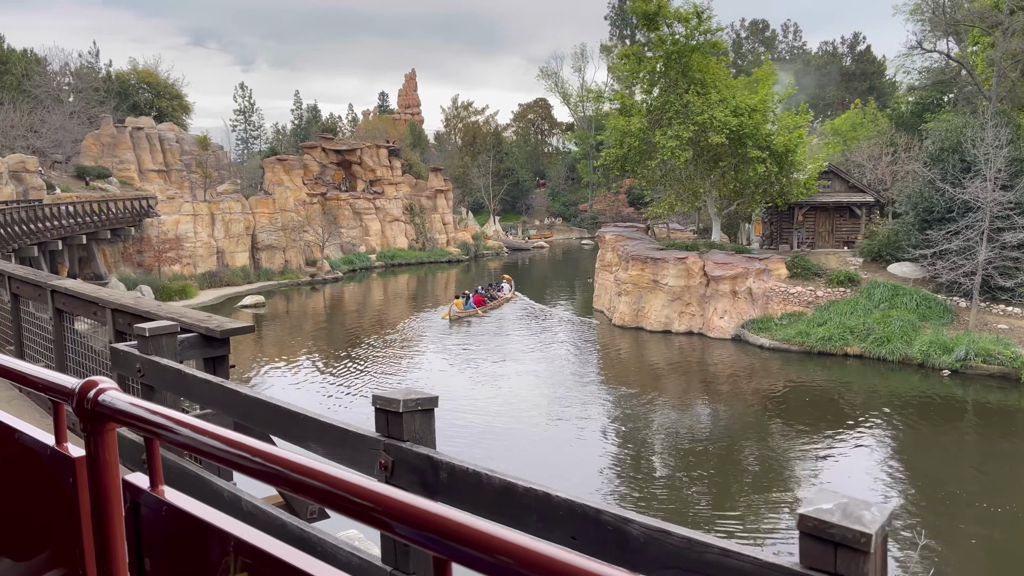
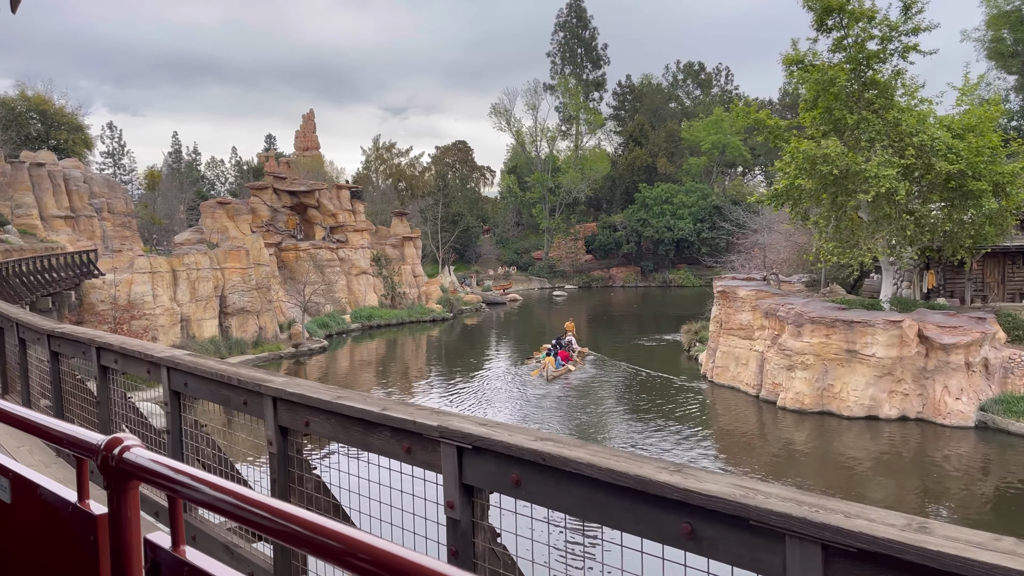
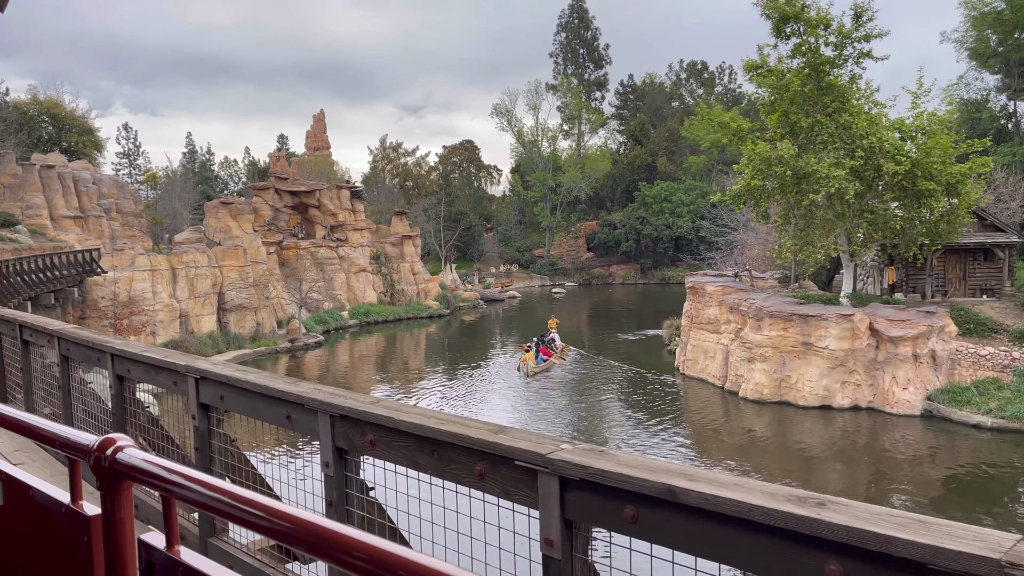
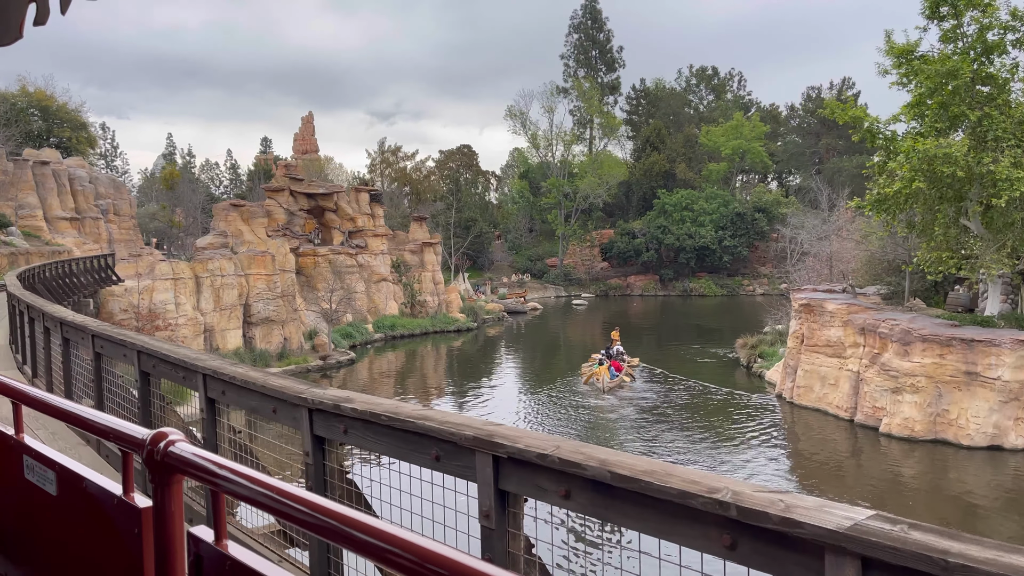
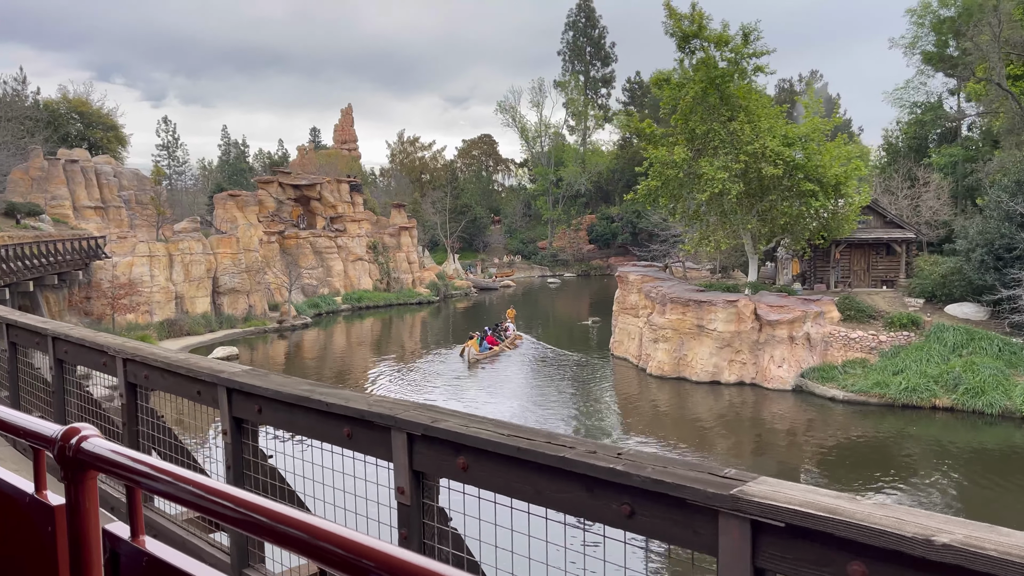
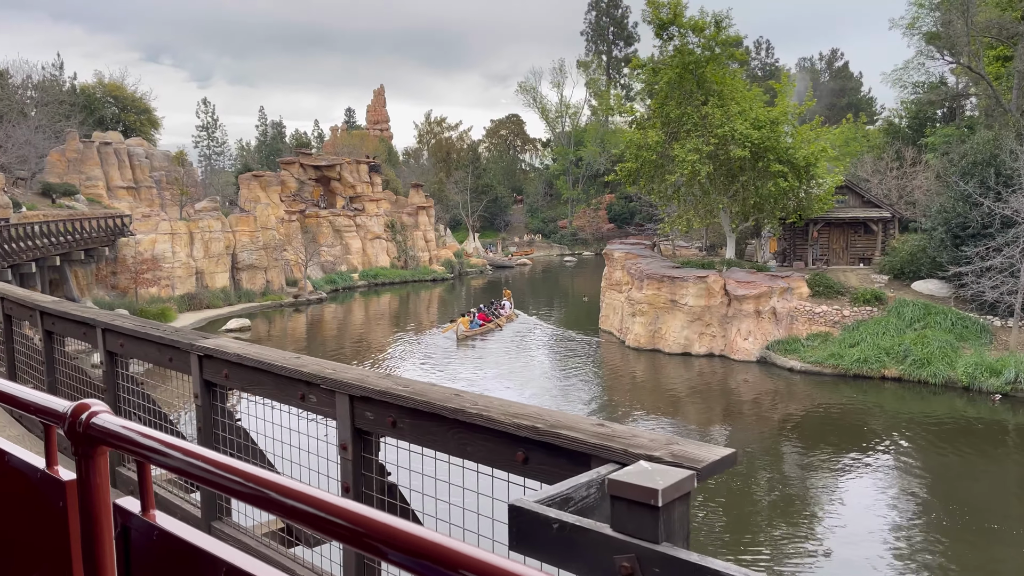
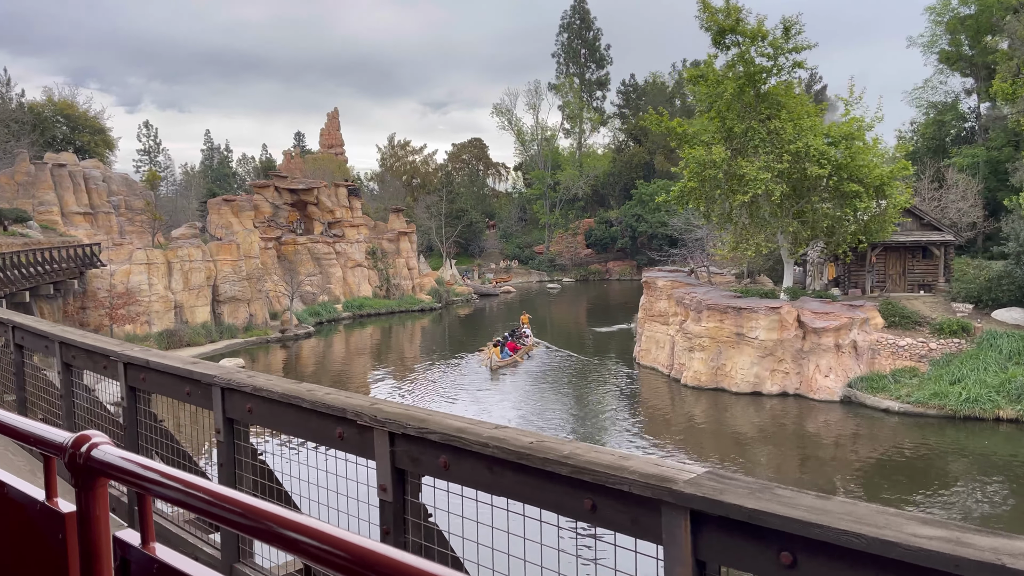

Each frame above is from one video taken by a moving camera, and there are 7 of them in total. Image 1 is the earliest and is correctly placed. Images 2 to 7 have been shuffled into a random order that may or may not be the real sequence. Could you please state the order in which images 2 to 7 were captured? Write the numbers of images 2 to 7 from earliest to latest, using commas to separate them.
6, 5, 7, 3, 2, 4
